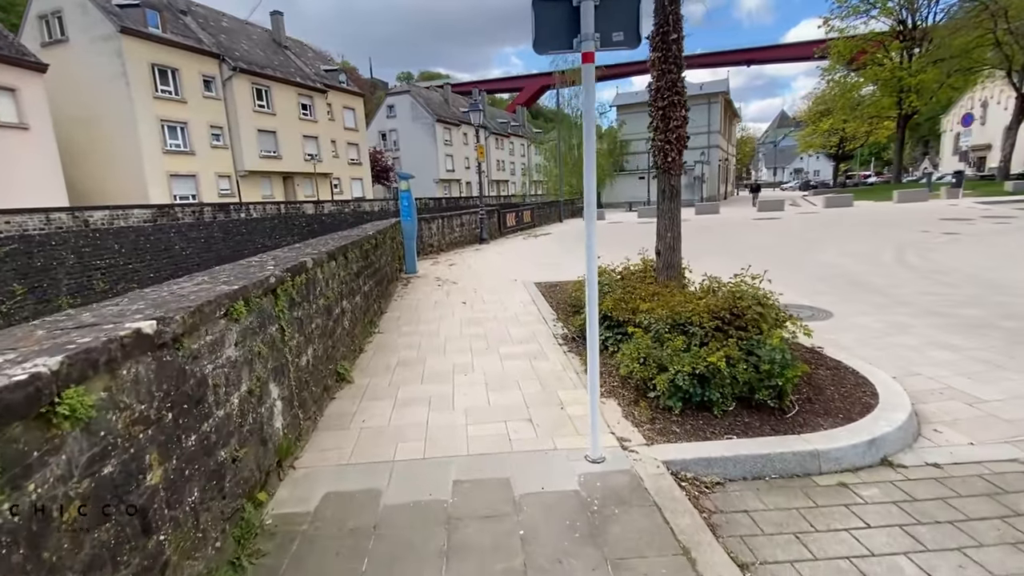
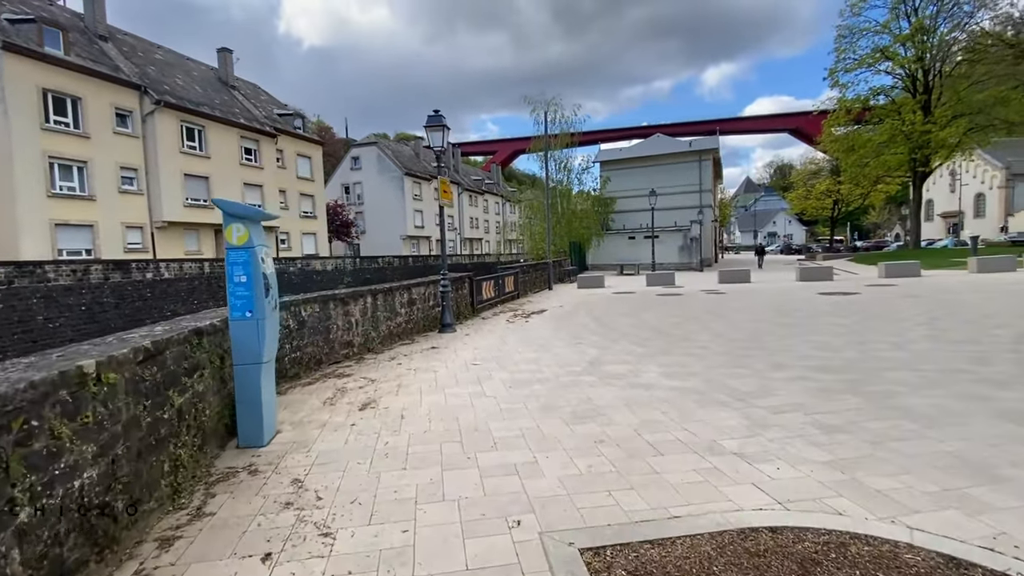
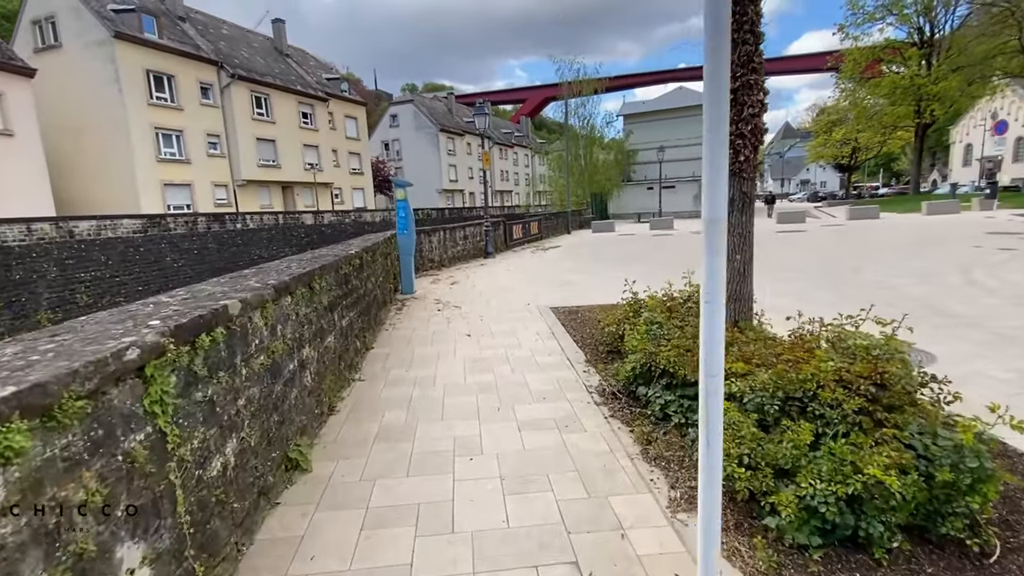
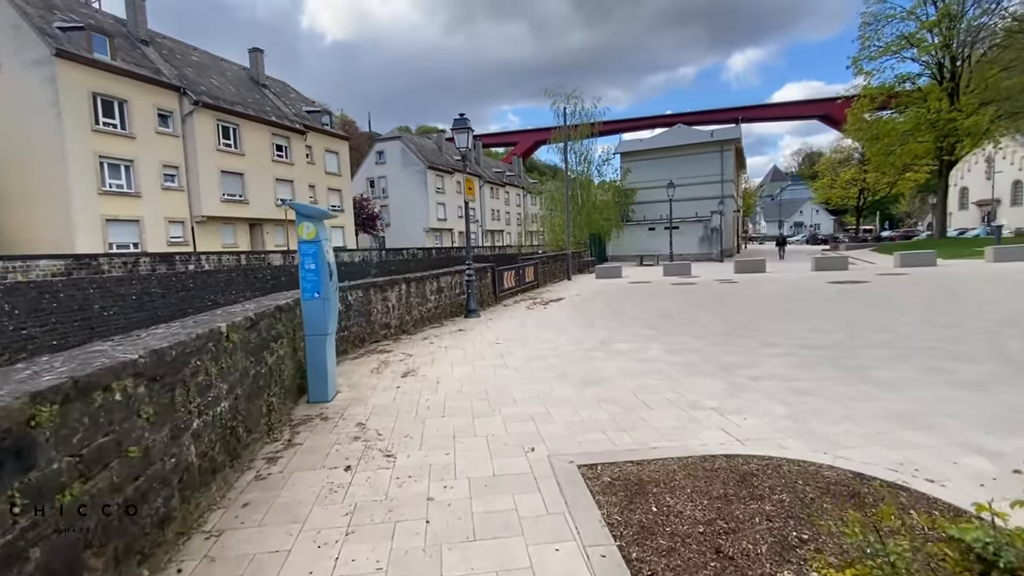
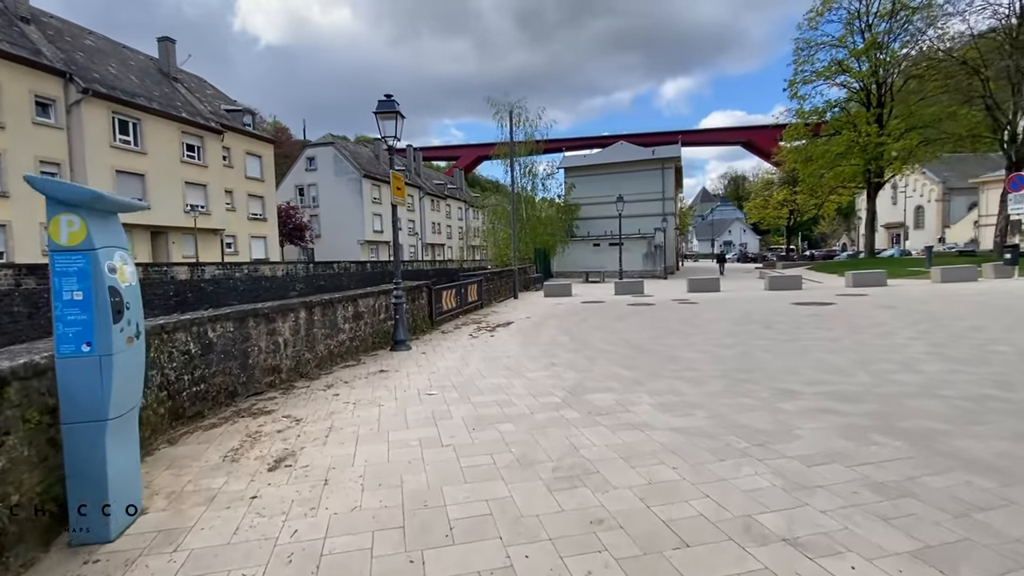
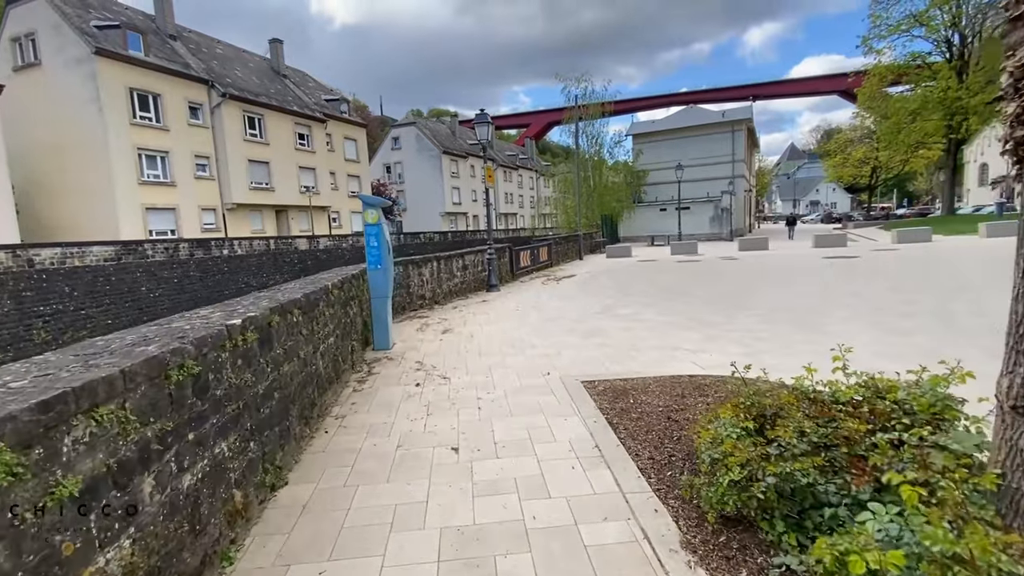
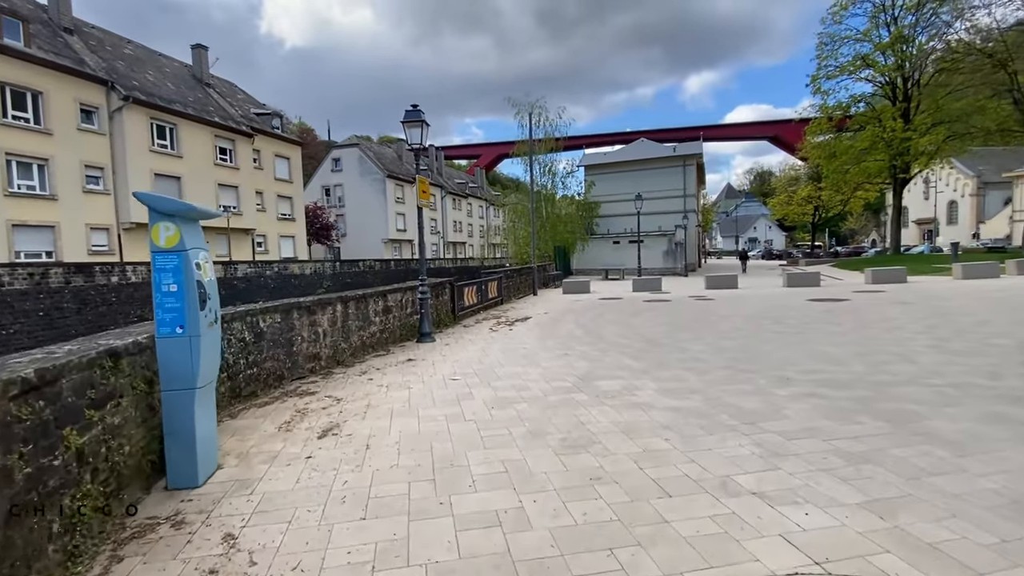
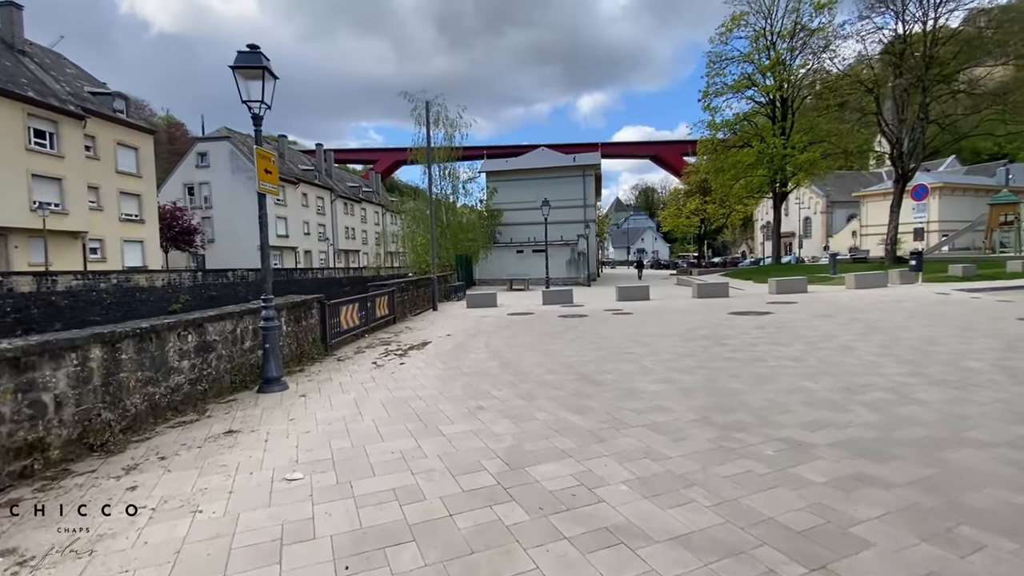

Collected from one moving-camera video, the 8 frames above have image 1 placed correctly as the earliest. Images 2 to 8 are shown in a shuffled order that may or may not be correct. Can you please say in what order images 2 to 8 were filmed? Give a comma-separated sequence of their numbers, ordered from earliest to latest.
3, 6, 4, 2, 7, 5, 8
